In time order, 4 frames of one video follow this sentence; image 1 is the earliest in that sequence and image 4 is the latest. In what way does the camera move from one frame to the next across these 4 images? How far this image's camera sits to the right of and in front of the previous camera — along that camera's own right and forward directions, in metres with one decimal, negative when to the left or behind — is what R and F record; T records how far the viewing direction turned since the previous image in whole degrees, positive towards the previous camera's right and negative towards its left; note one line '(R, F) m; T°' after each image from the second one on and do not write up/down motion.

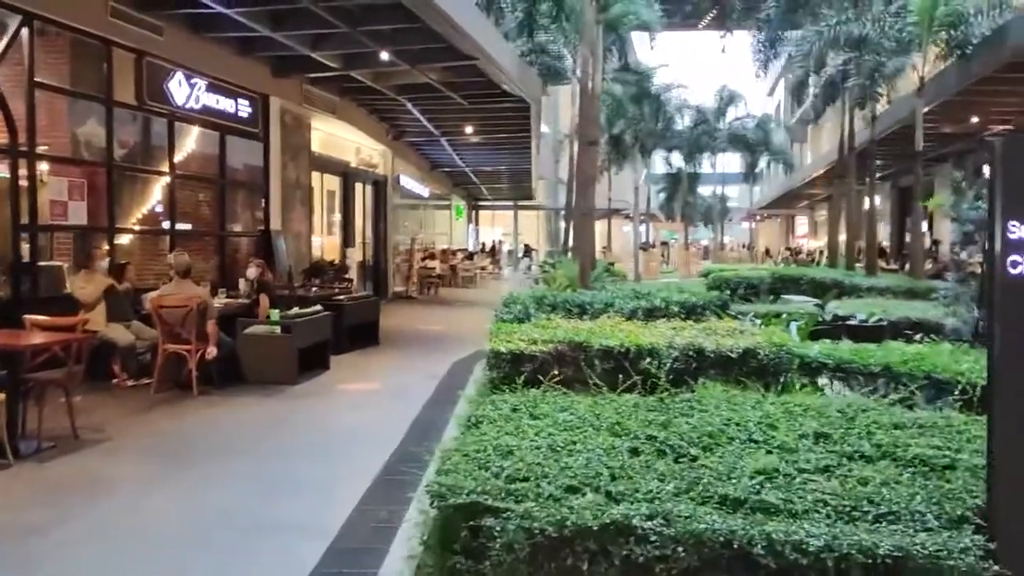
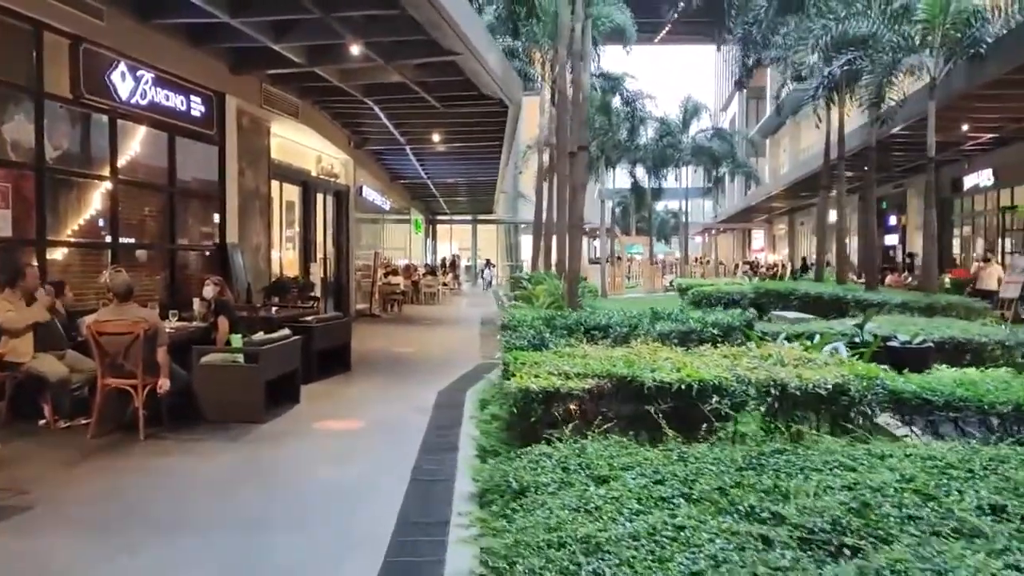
(-0.5, +1.2) m; +3°
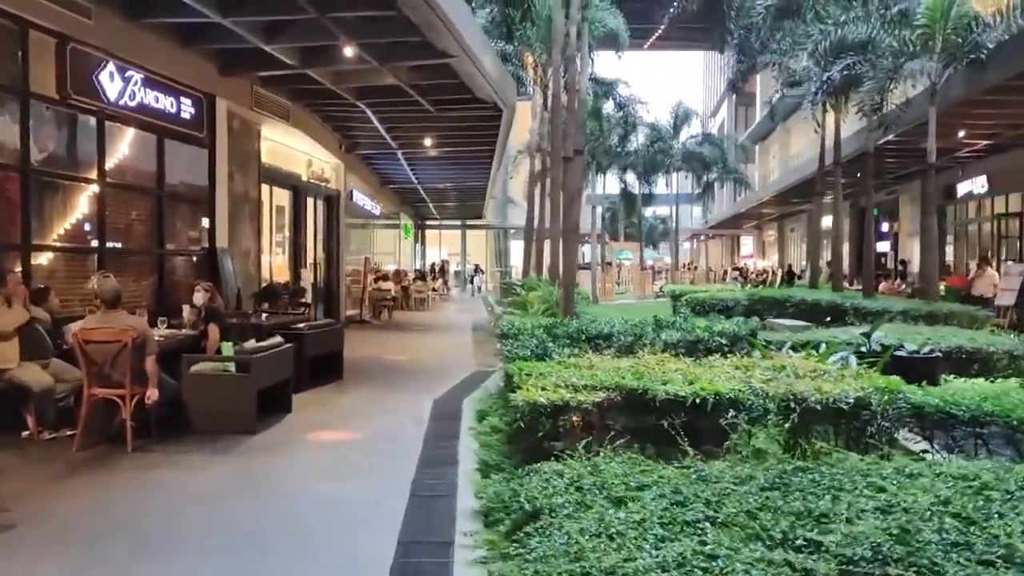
(-0.1, +0.2) m; +1°
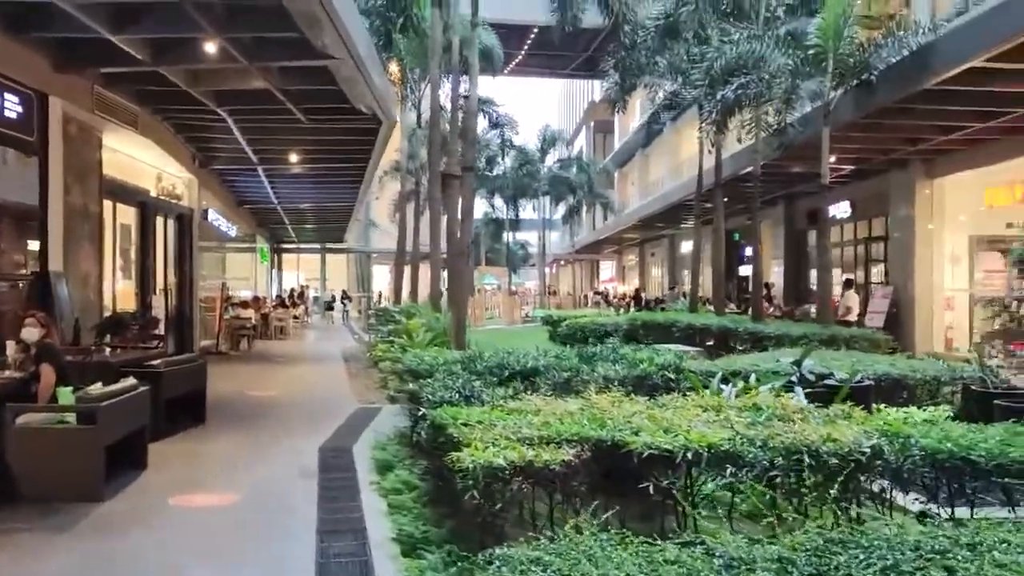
(-0.4, +1.0) m; +9°
